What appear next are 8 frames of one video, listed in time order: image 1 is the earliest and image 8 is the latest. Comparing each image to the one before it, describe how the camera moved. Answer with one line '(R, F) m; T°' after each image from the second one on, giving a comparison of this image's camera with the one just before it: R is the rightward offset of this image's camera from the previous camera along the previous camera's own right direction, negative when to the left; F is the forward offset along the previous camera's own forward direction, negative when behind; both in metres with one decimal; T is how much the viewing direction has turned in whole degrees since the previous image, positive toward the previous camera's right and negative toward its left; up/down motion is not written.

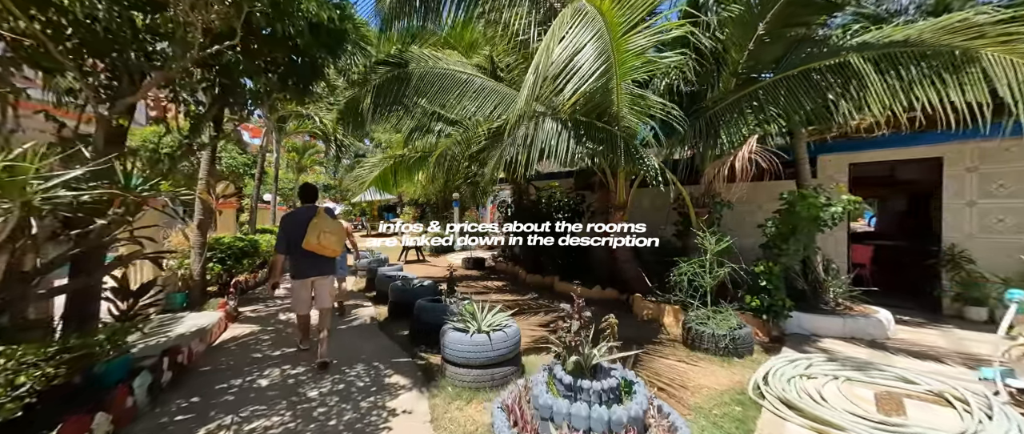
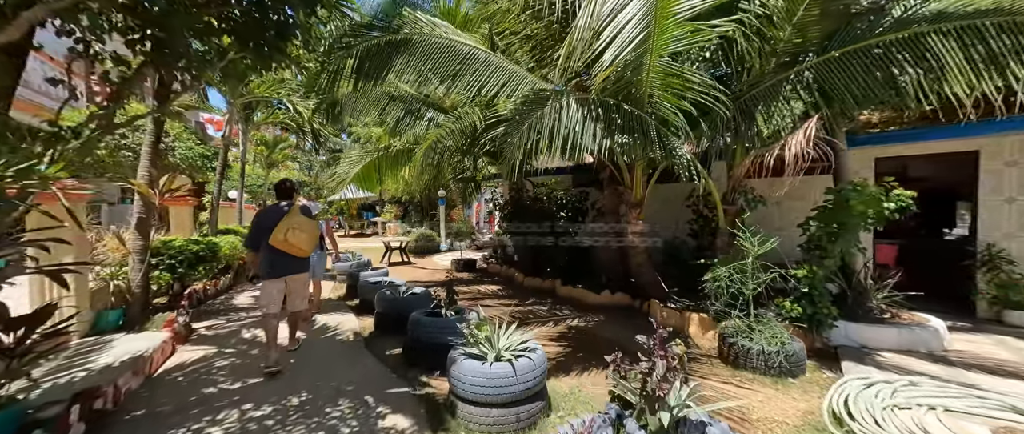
(-0.3, +0.6) m; +3°
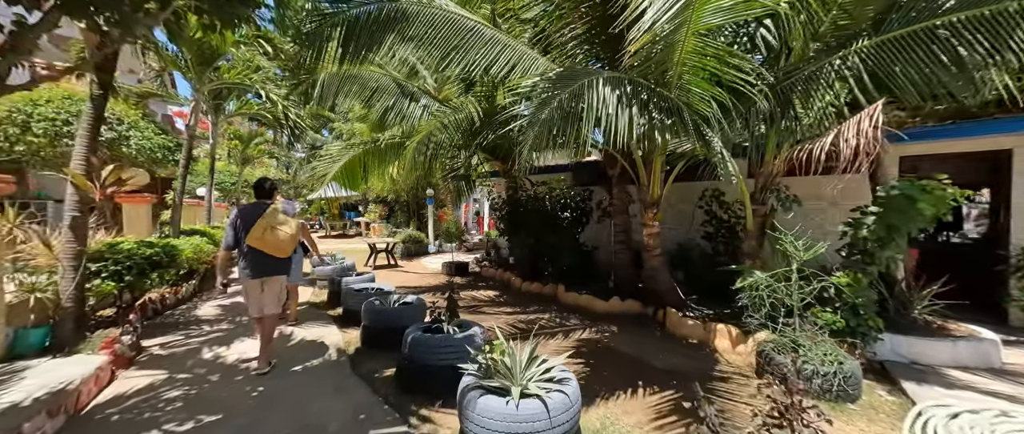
(-0.2, +0.5) m; +3°
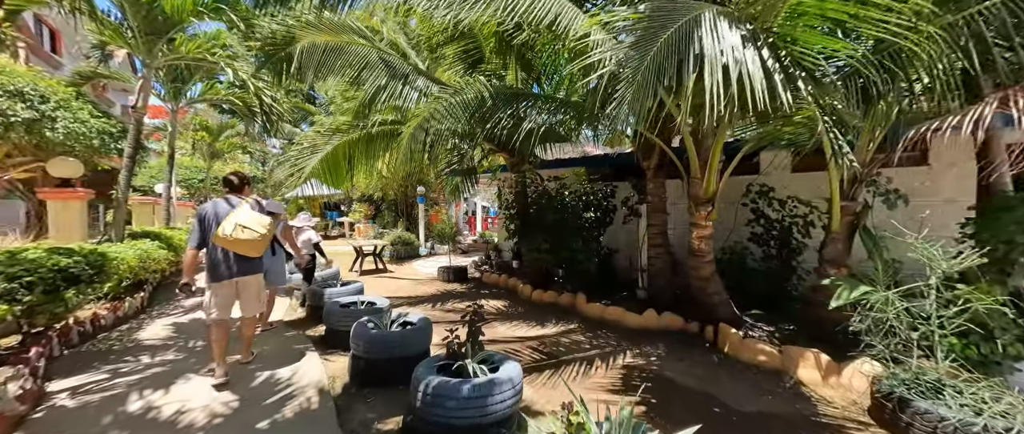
(-0.4, +0.8) m; +2°
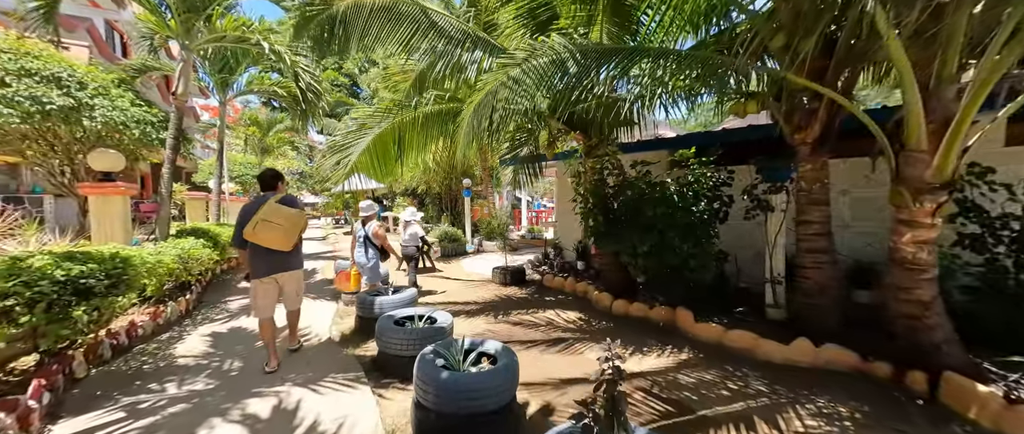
(-0.5, +0.9) m; -6°
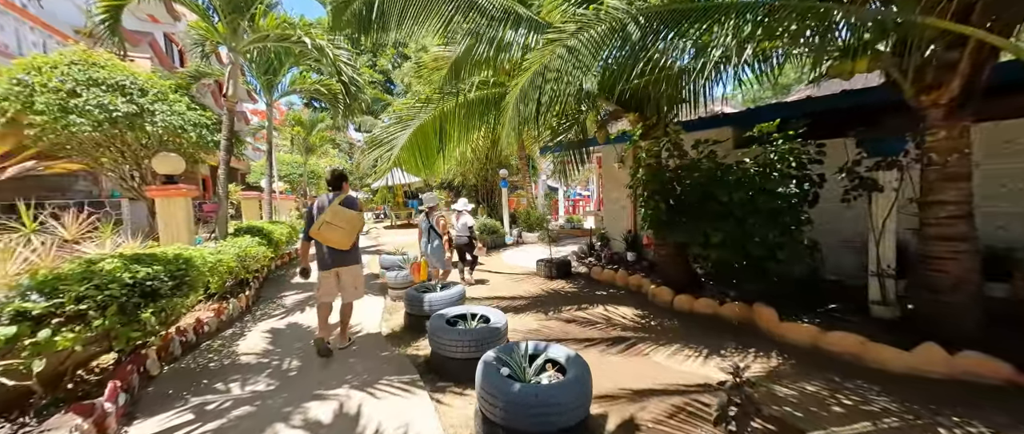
(-0.2, +0.3) m; -5°
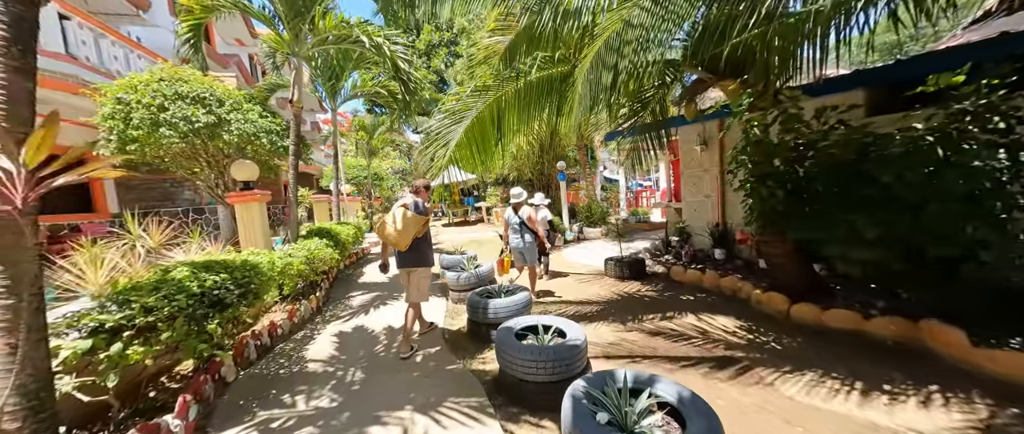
(-0.2, +0.5) m; -9°
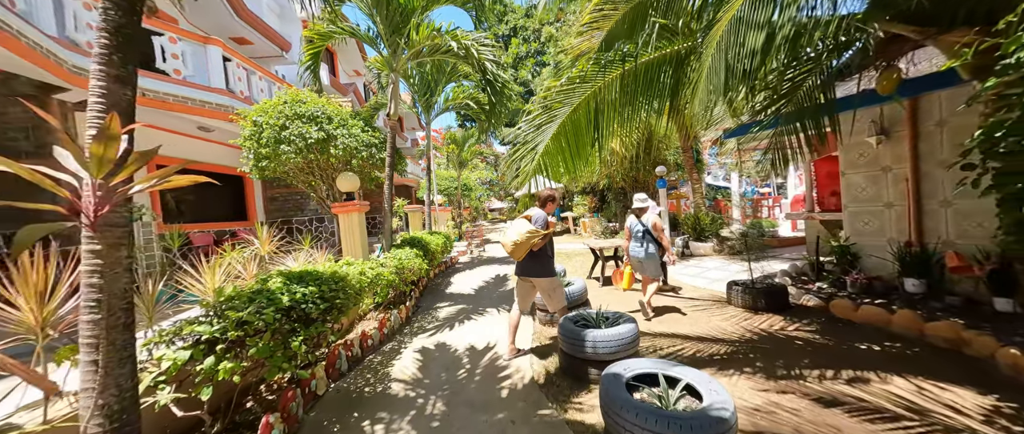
(-0.2, +0.6) m; -14°
